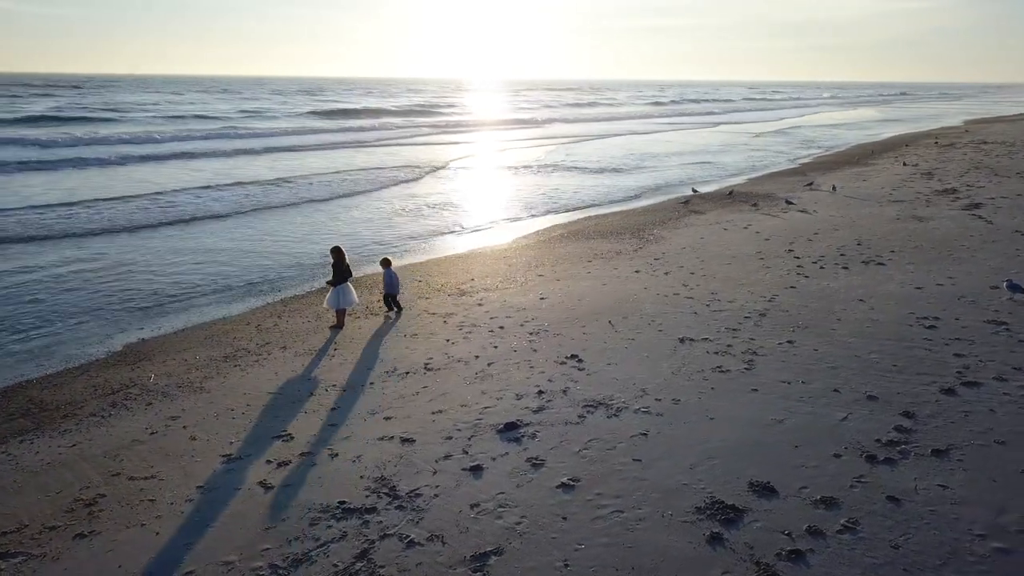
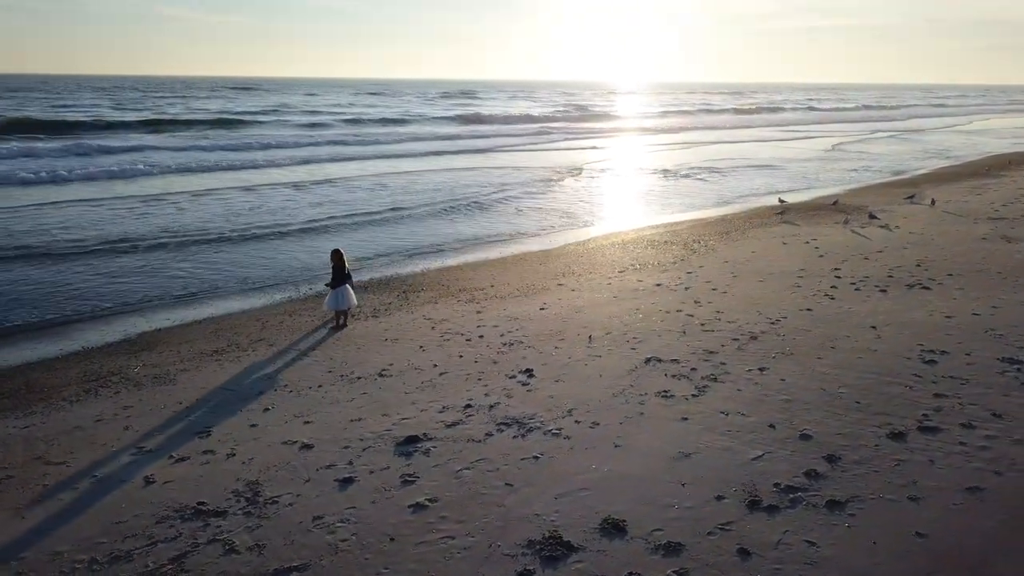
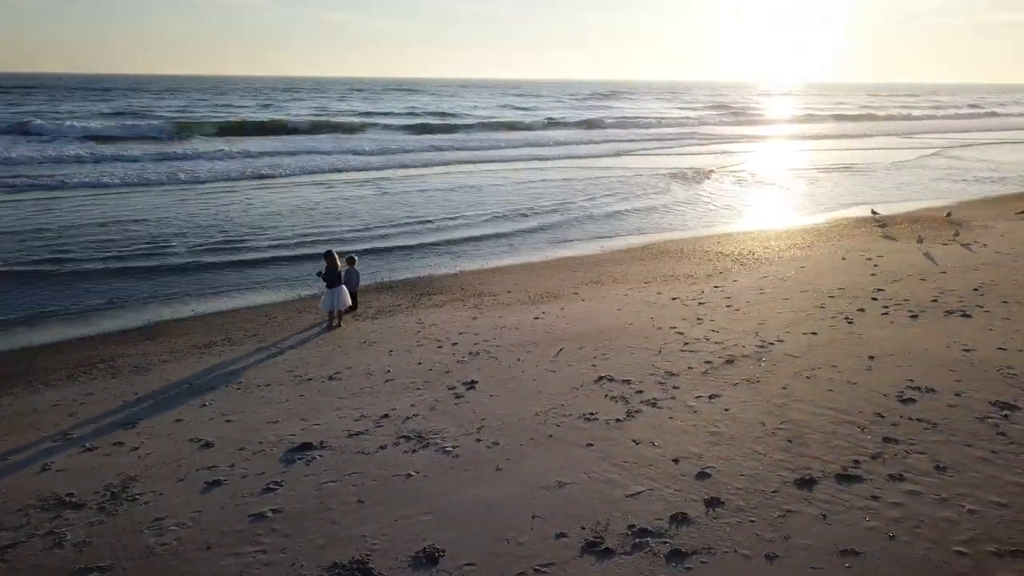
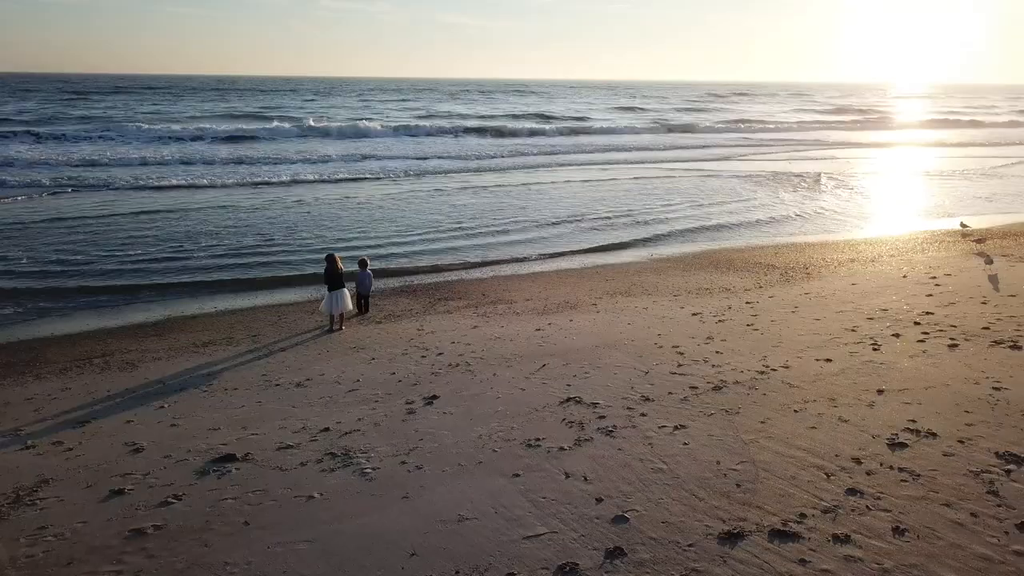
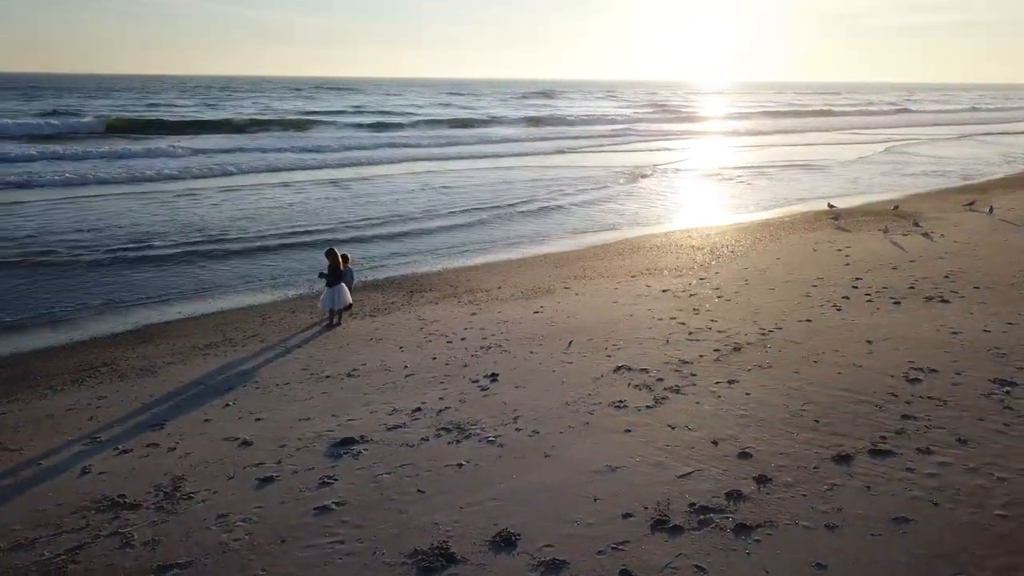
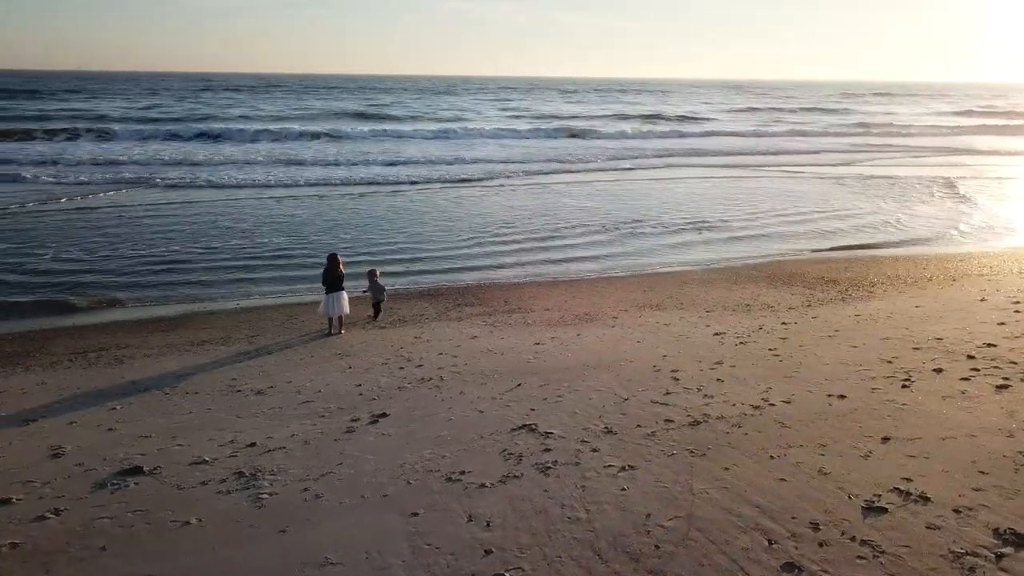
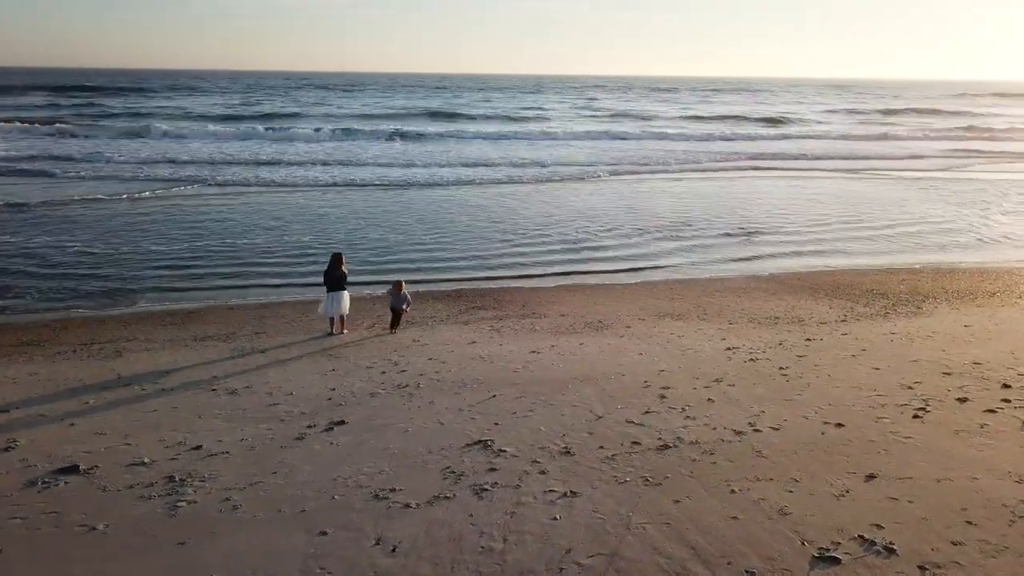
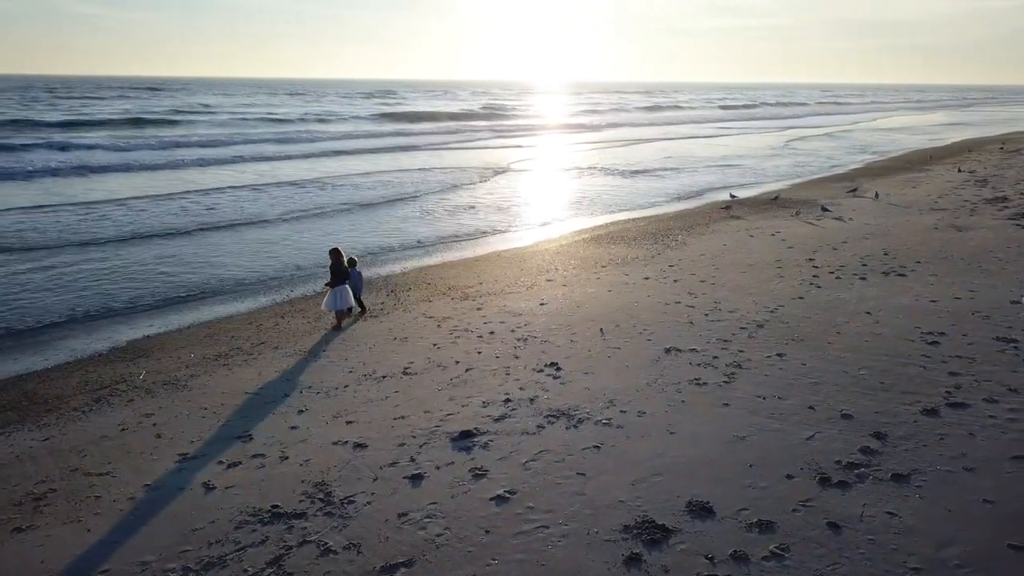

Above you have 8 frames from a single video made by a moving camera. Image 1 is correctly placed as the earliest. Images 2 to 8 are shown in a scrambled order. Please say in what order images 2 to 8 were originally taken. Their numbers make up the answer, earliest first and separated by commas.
8, 2, 5, 3, 4, 6, 7
